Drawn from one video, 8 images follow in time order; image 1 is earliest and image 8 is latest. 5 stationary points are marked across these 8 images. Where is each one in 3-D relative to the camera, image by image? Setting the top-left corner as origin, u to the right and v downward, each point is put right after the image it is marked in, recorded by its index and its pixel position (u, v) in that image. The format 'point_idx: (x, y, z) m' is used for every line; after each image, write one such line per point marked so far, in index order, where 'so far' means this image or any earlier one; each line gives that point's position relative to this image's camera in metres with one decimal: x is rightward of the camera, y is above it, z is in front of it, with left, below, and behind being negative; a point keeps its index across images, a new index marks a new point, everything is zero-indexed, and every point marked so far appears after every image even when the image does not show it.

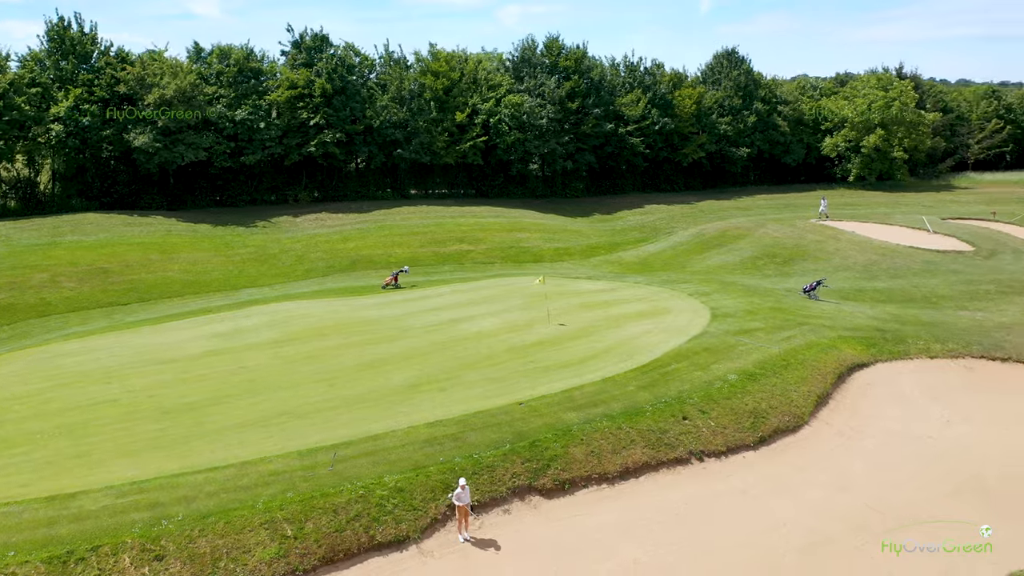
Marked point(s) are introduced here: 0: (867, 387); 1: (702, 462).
0: (+8.7, -2.3, +19.0) m
1: (+3.5, -3.2, +15.4) m
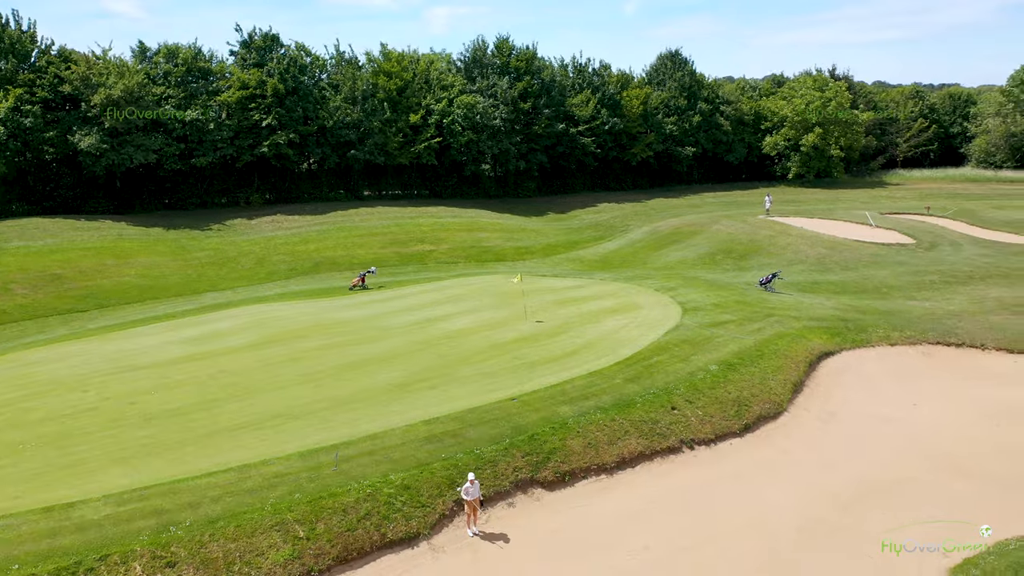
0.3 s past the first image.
0: (+8.3, -2.1, +19.8) m
1: (+3.5, -3.1, +15.8) m
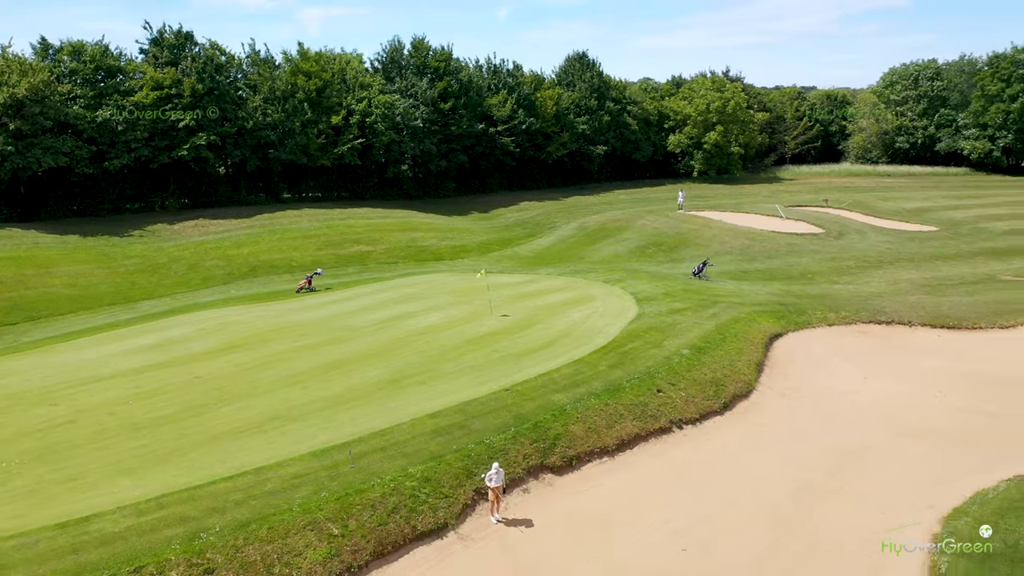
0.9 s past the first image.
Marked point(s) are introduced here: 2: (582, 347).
0: (+7.6, -1.7, +21.2) m
1: (+3.4, -2.8, +16.6) m
2: (+1.7, -1.4, +19.1) m
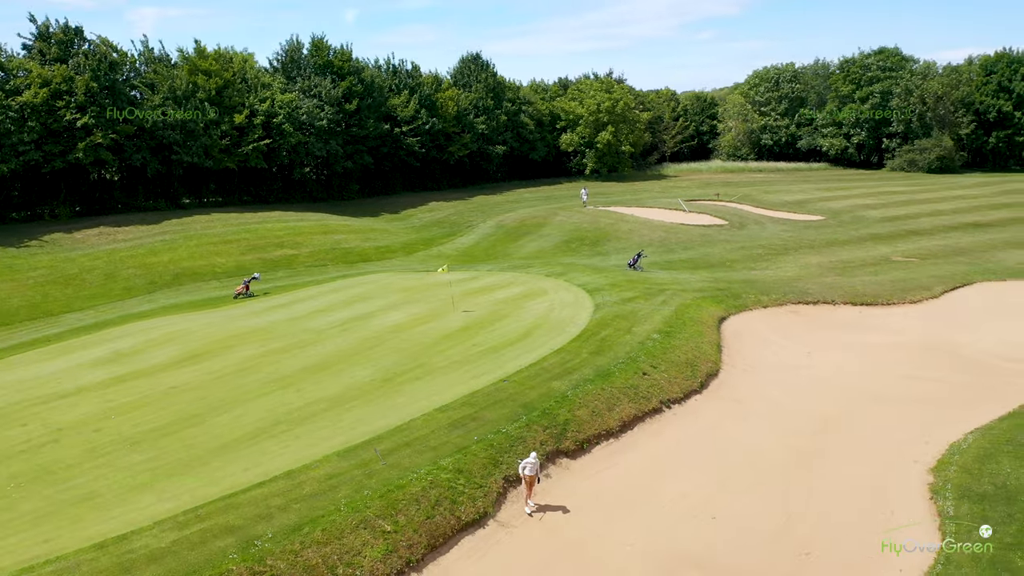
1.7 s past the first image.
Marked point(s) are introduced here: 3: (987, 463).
0: (+6.7, -1.3, +22.6) m
1: (+3.3, -2.5, +17.4) m
2: (+1.1, -1.1, +19.5) m
3: (+8.2, -3.0, +14.2) m
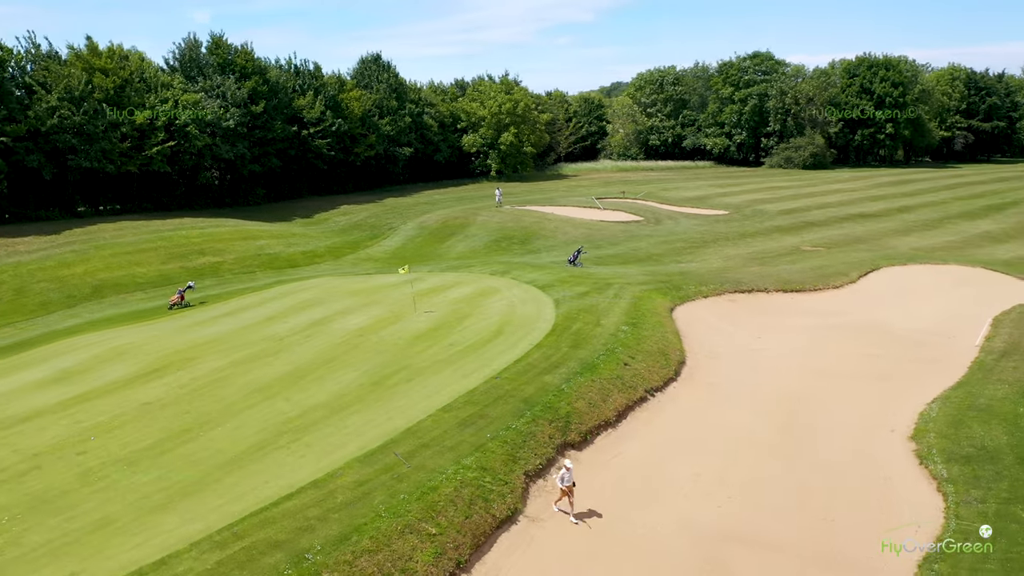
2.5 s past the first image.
0: (+5.5, -1.0, +23.5) m
1: (+3.1, -2.3, +17.8) m
2: (+0.5, -1.0, +19.6) m
3: (+8.4, -2.6, +15.4) m
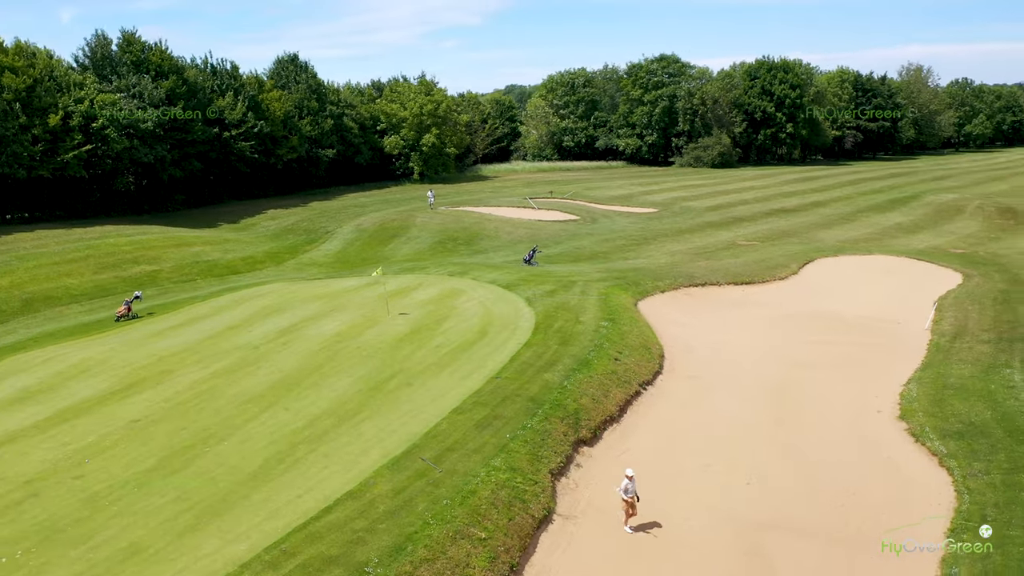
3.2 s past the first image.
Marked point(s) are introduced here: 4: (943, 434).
0: (+4.6, -0.8, +23.9) m
1: (+2.9, -2.2, +18.0) m
2: (+0.1, -1.0, +19.4) m
3: (+8.5, -2.3, +16.3) m
4: (+7.9, -2.7, +15.2) m
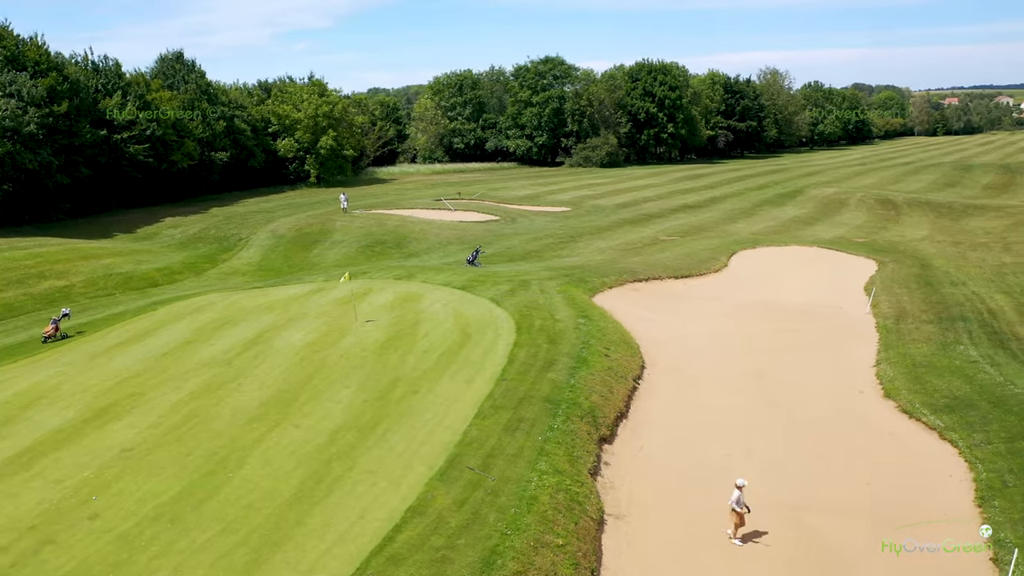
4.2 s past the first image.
0: (+3.4, -0.7, +24.1) m
1: (+2.8, -2.1, +18.0) m
2: (-0.3, -1.0, +19.0) m
3: (+8.5, -2.0, +17.2) m
4: (+8.1, -2.3, +16.0) m
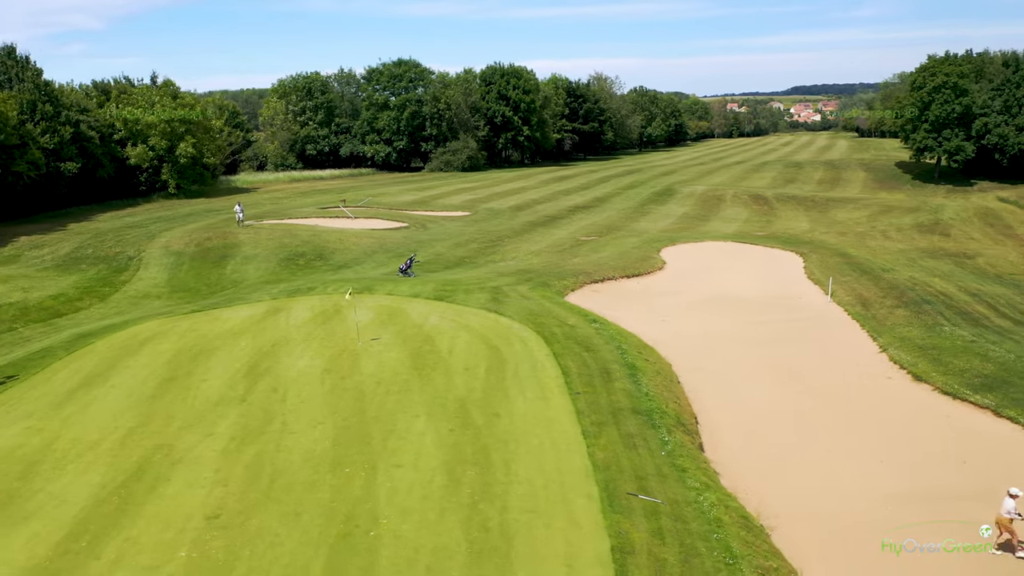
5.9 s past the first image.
0: (+2.7, -0.7, +23.5) m
1: (+3.6, -2.1, +17.4) m
2: (+0.3, -1.2, +17.7) m
3: (+9.4, -1.7, +17.9) m
4: (+9.2, -2.0, +16.7) m
